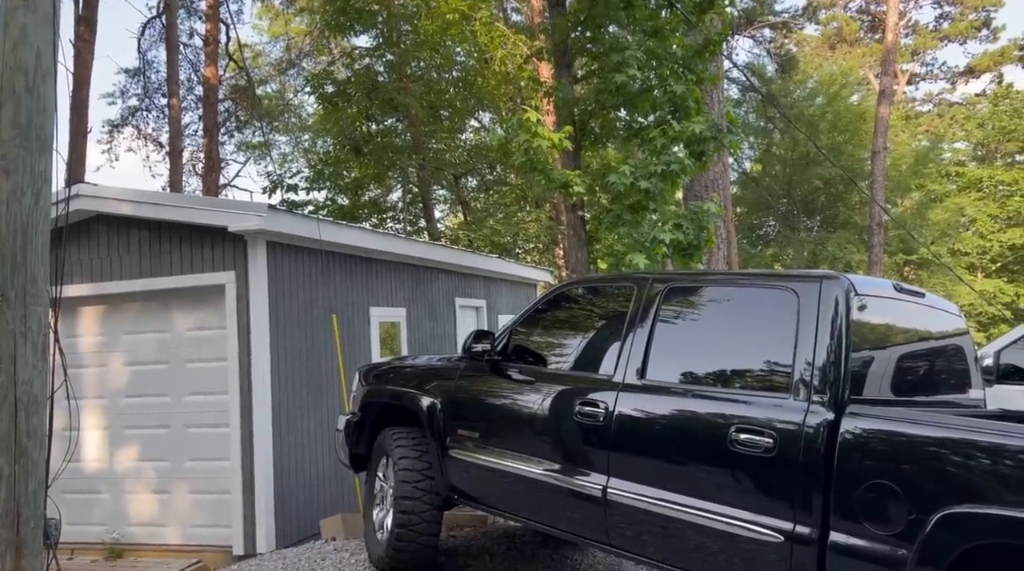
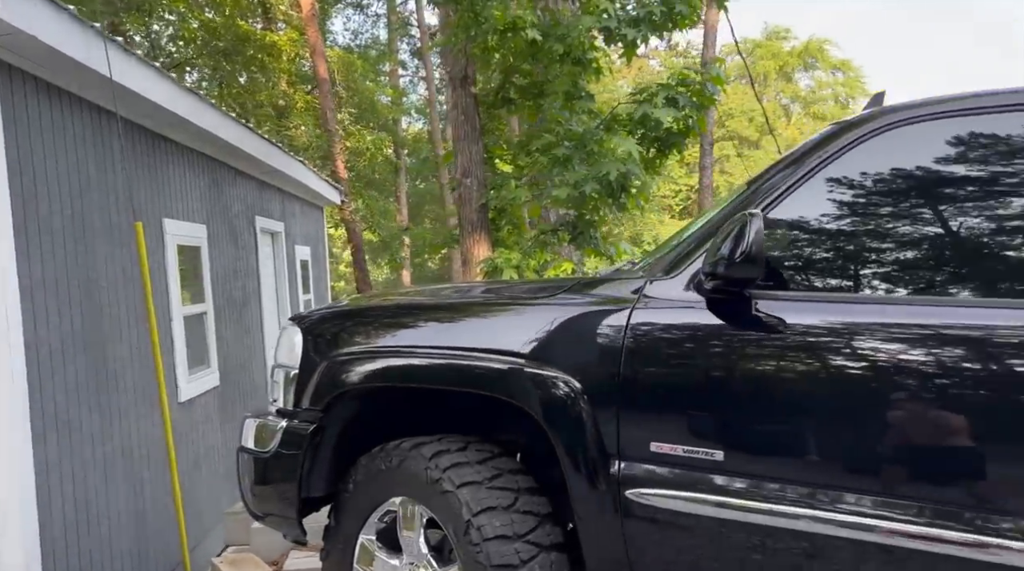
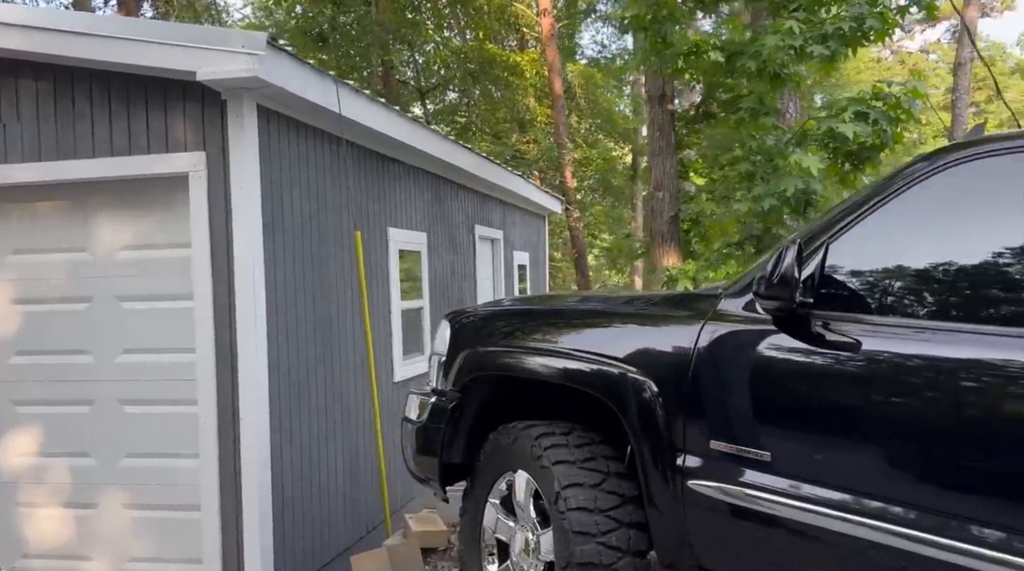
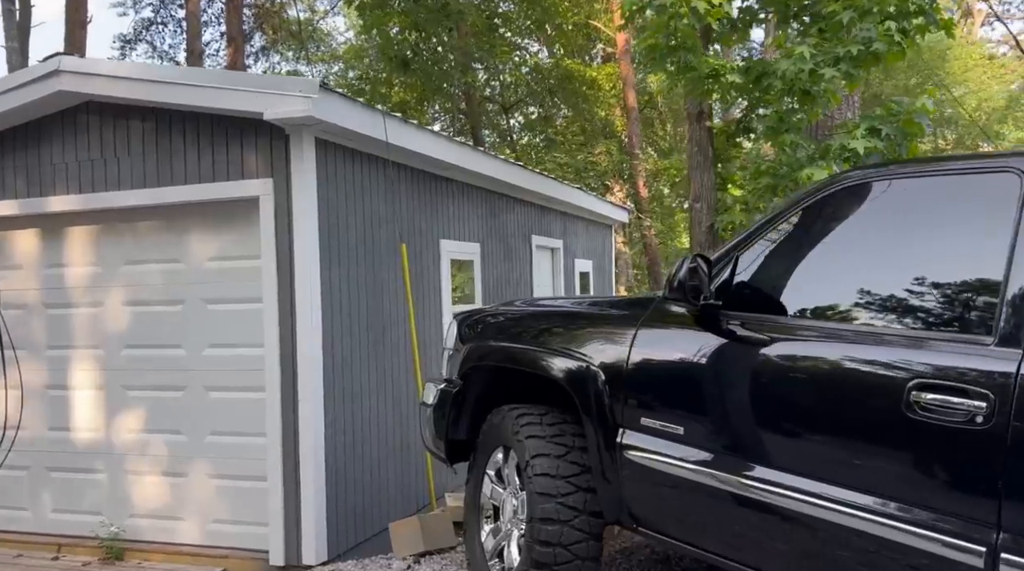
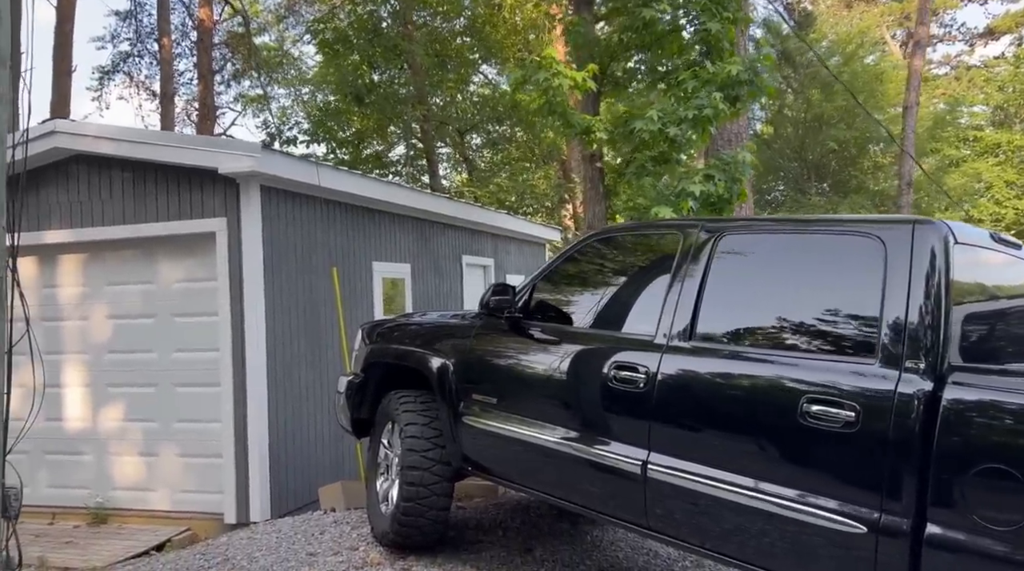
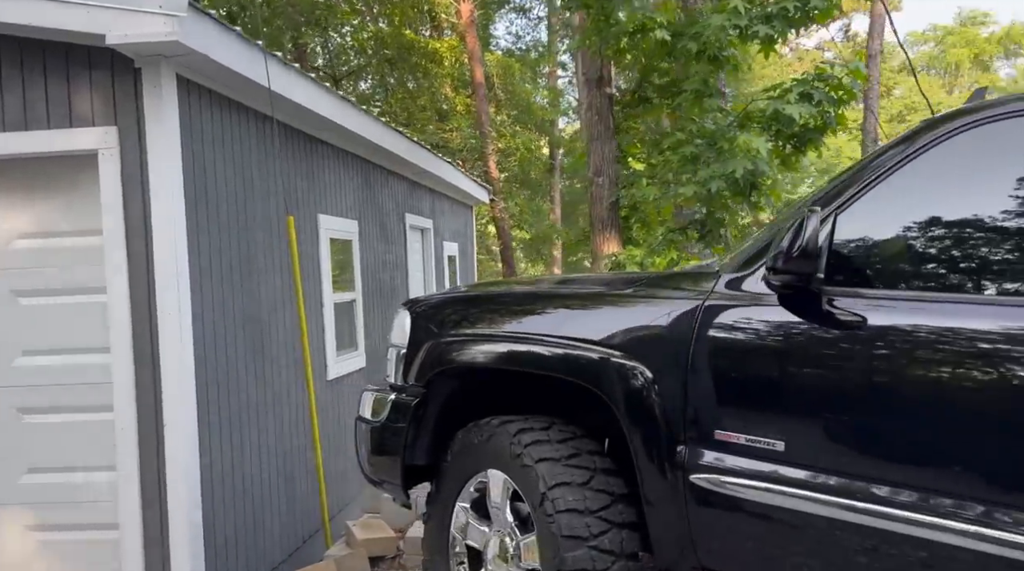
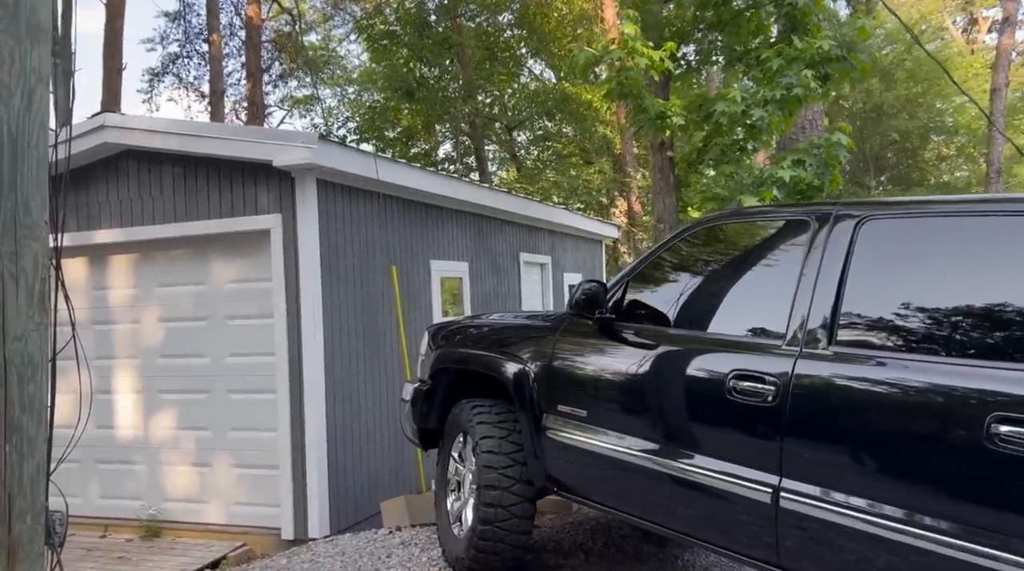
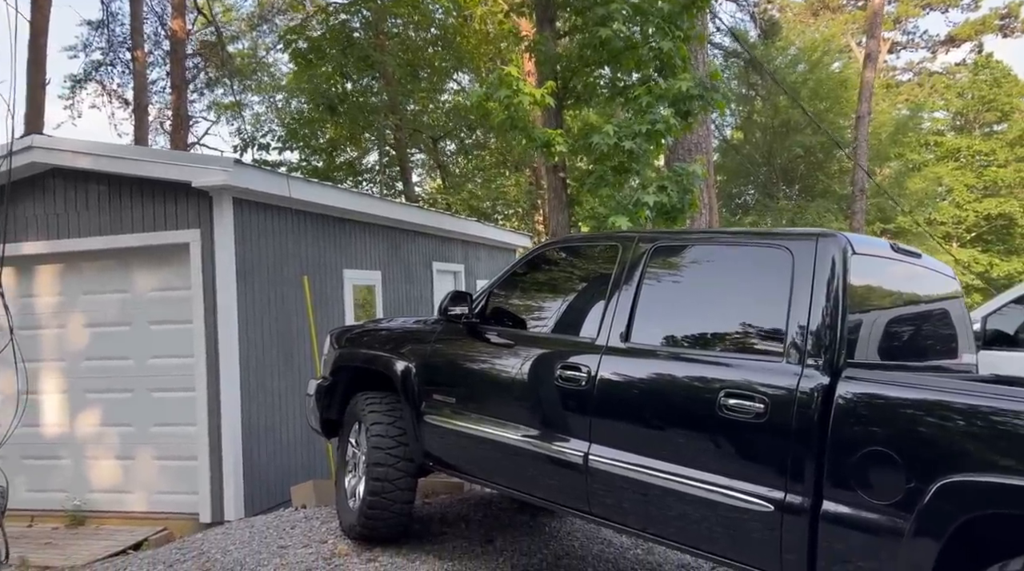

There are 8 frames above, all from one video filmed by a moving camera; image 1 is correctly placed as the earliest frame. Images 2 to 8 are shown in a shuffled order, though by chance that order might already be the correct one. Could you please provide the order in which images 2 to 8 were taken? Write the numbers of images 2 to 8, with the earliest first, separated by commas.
8, 5, 7, 4, 3, 6, 2
